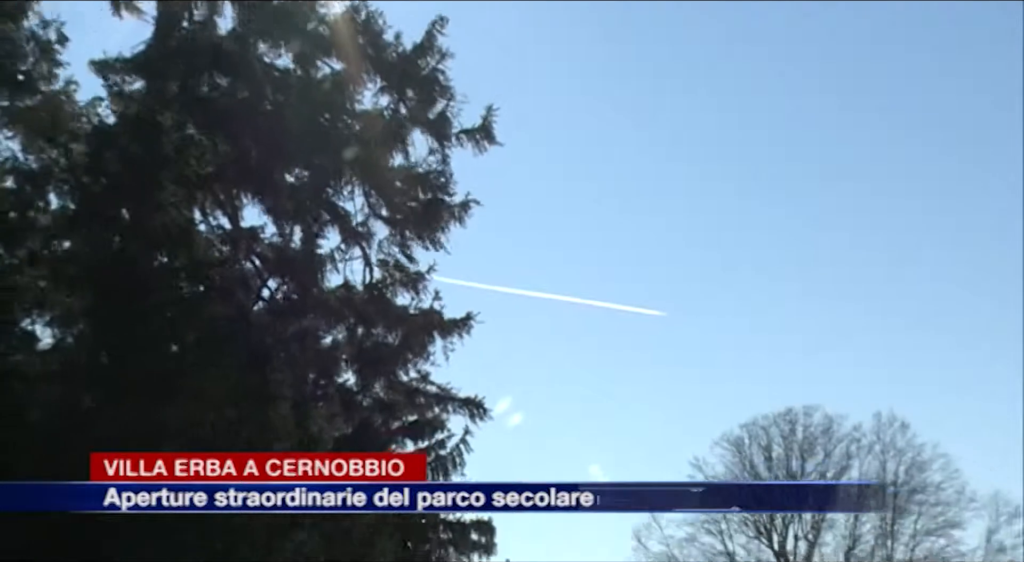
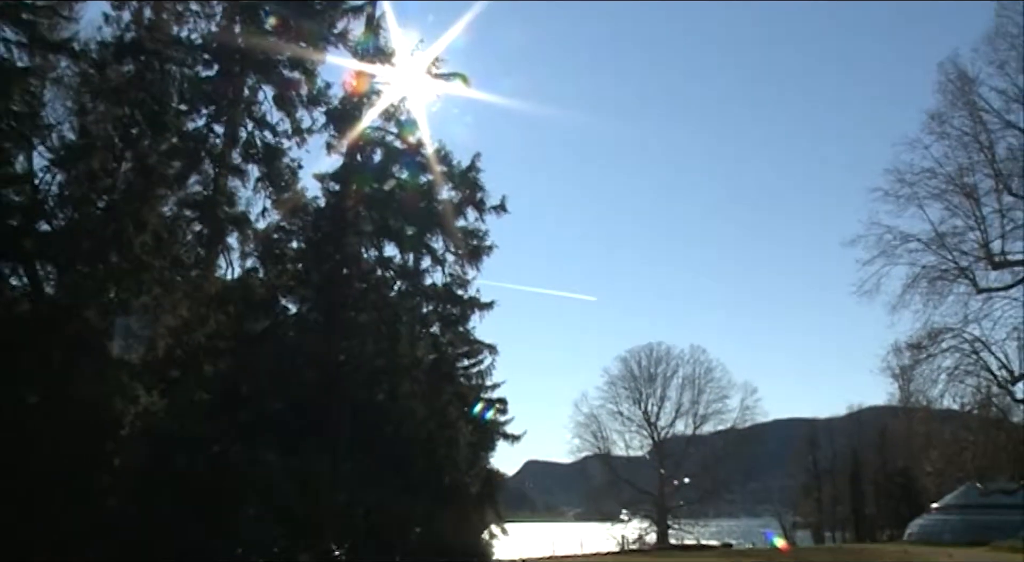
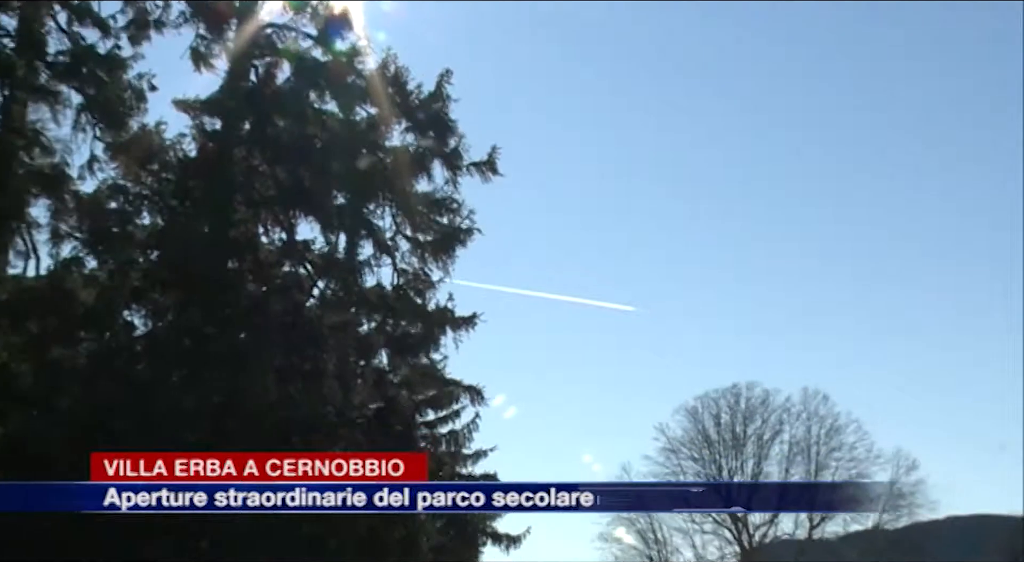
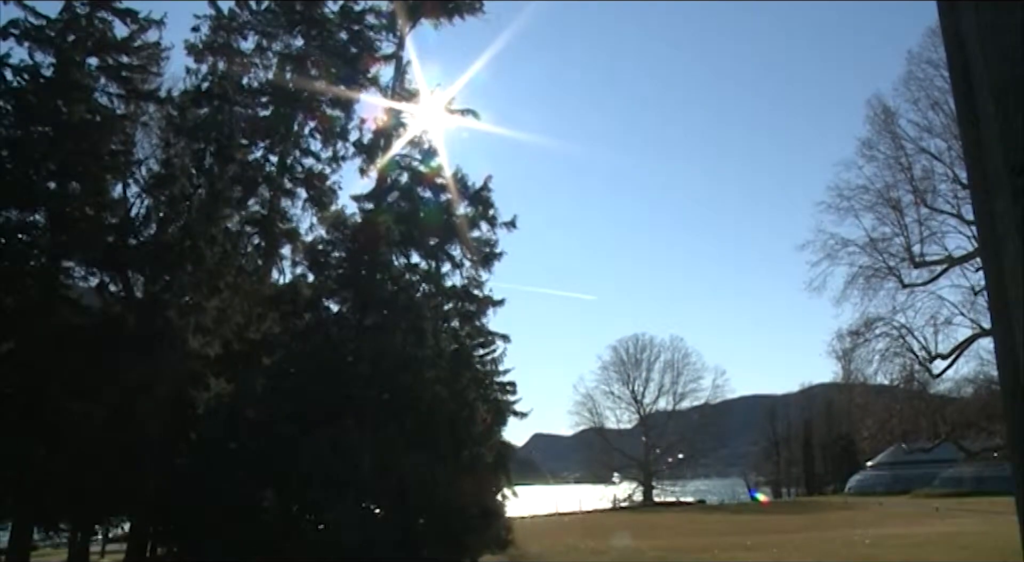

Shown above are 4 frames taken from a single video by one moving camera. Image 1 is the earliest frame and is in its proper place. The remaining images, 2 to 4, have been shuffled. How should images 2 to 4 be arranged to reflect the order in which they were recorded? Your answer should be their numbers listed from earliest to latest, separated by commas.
3, 2, 4
